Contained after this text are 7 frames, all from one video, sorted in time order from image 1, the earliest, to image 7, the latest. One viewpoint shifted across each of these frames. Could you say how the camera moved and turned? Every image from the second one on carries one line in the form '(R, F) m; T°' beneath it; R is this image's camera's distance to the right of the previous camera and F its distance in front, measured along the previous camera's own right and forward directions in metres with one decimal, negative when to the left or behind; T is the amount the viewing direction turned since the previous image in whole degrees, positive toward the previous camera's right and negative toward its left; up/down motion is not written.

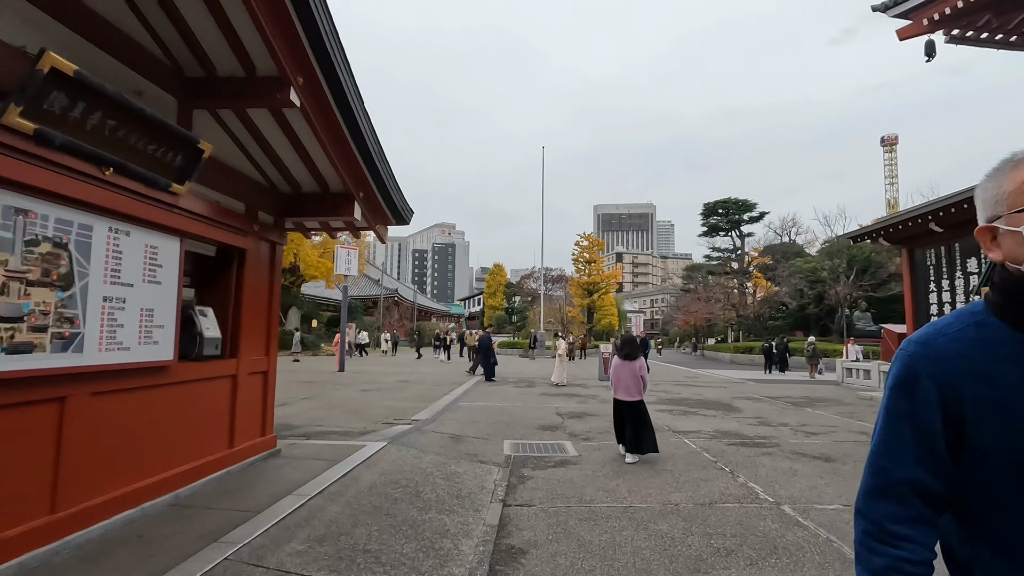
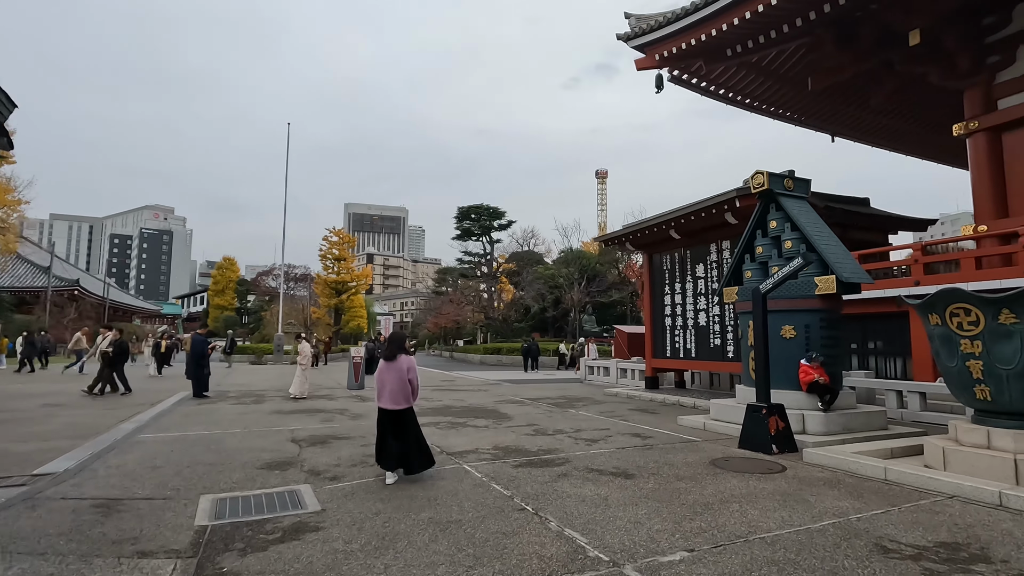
(+0.2, +1.7) m; +26°
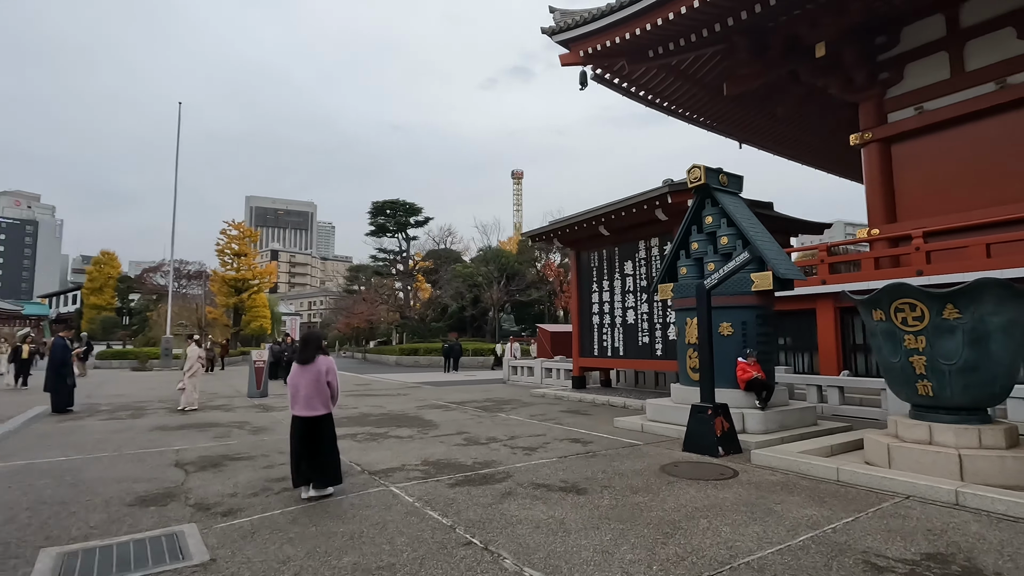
(-0.2, +0.6) m; +9°
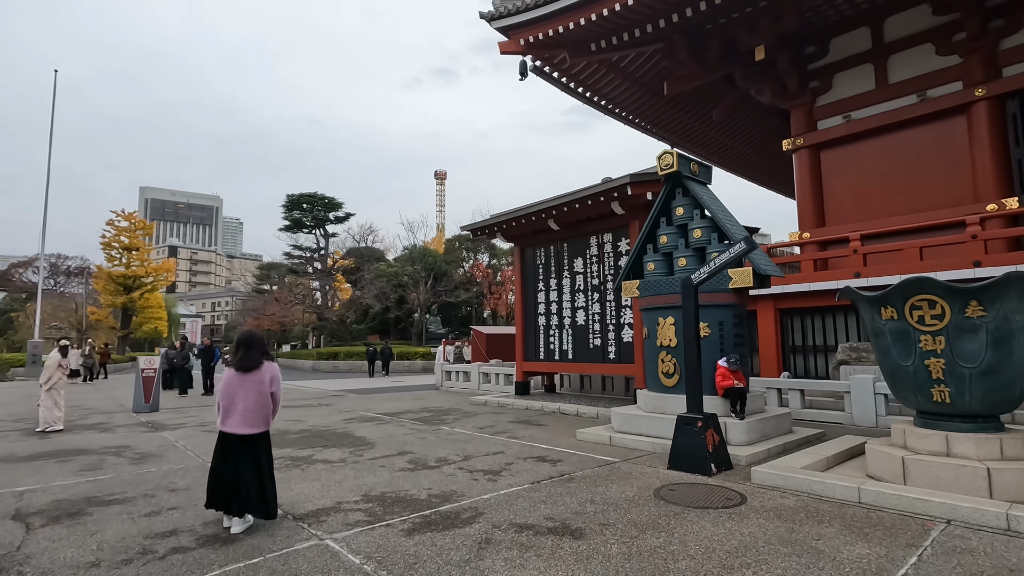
(-0.4, +0.9) m; +8°
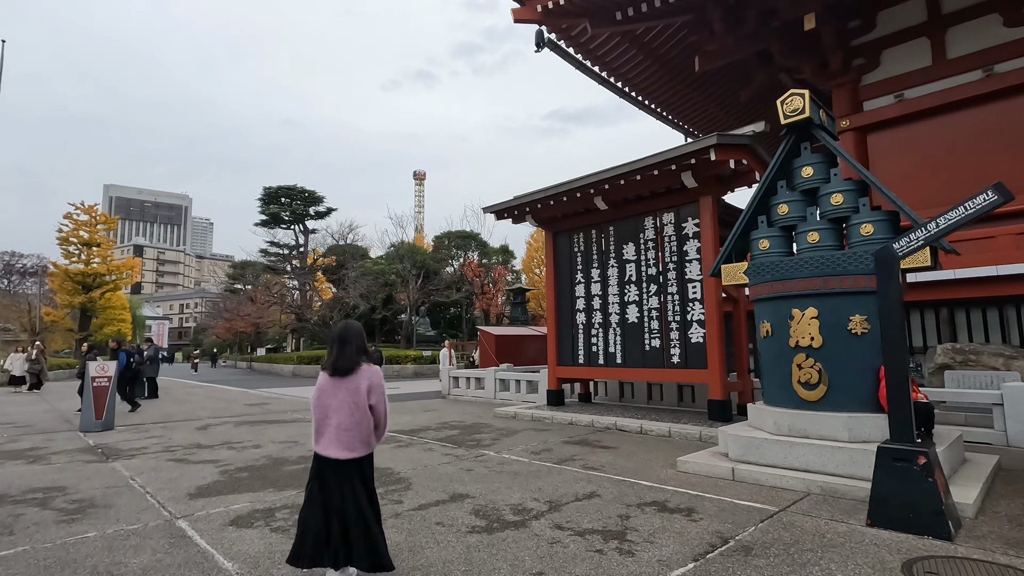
(-0.9, +1.6) m; +3°
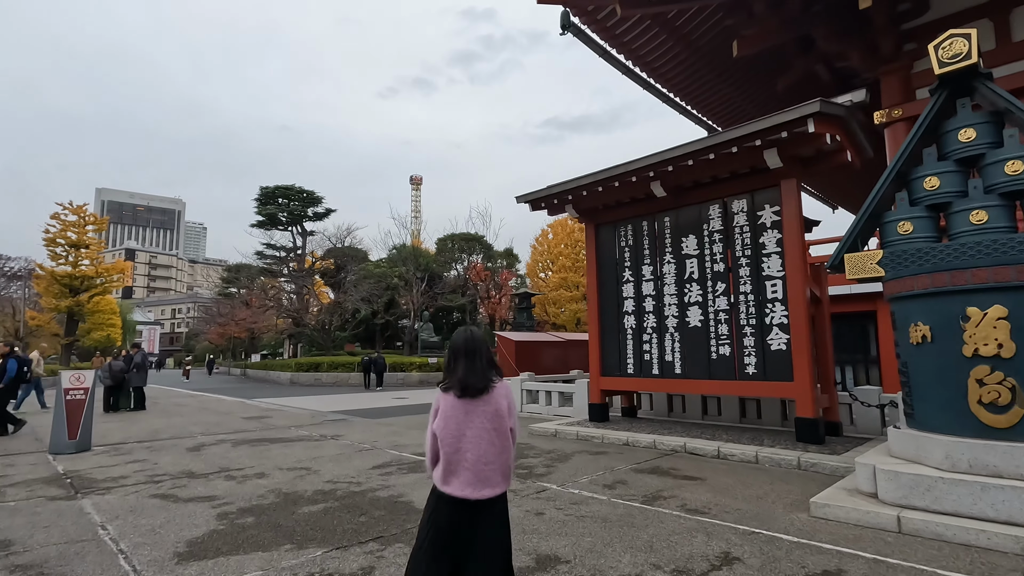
(-0.6, +1.1) m; +1°
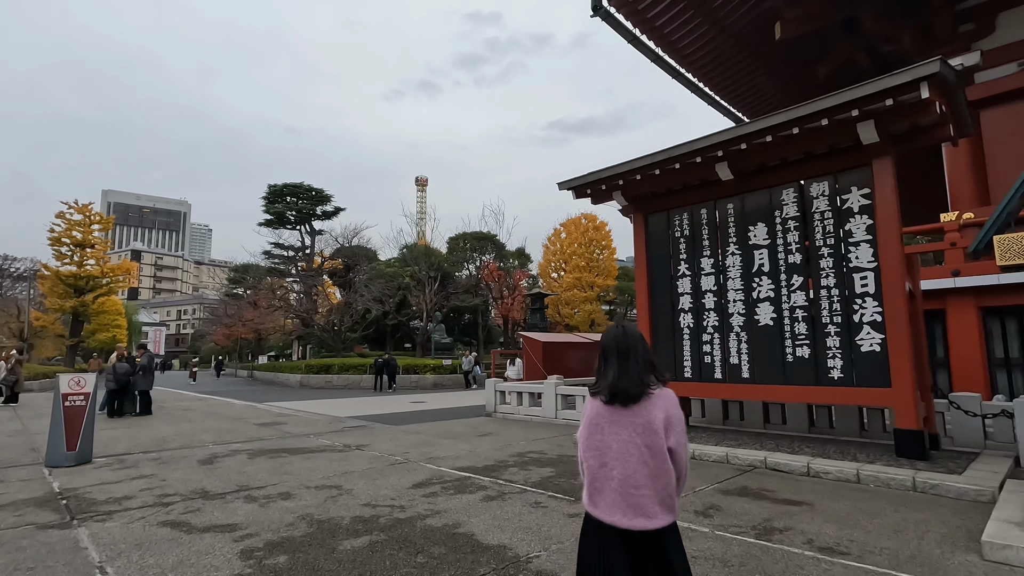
(-0.5, +0.7) m; 0°
